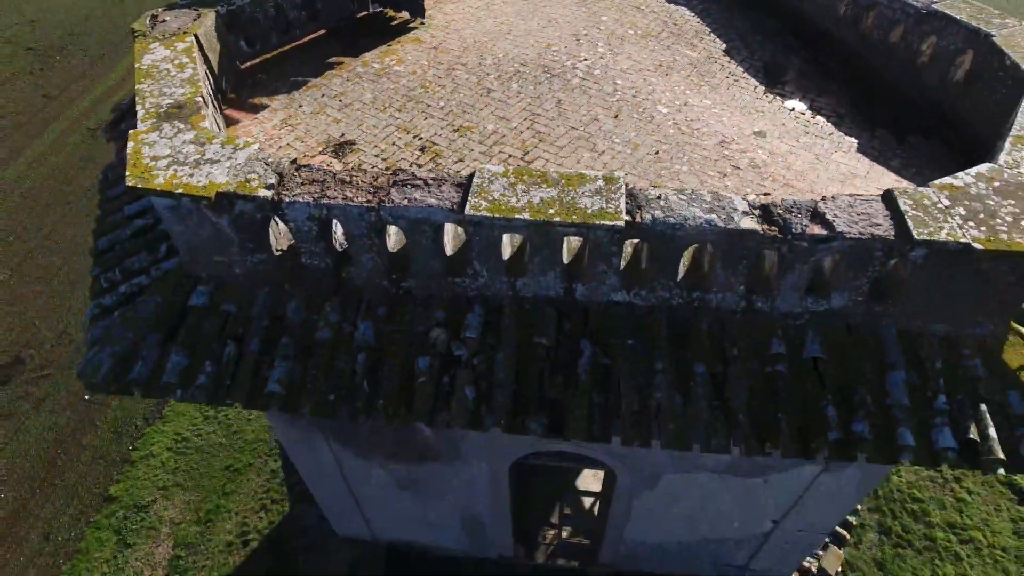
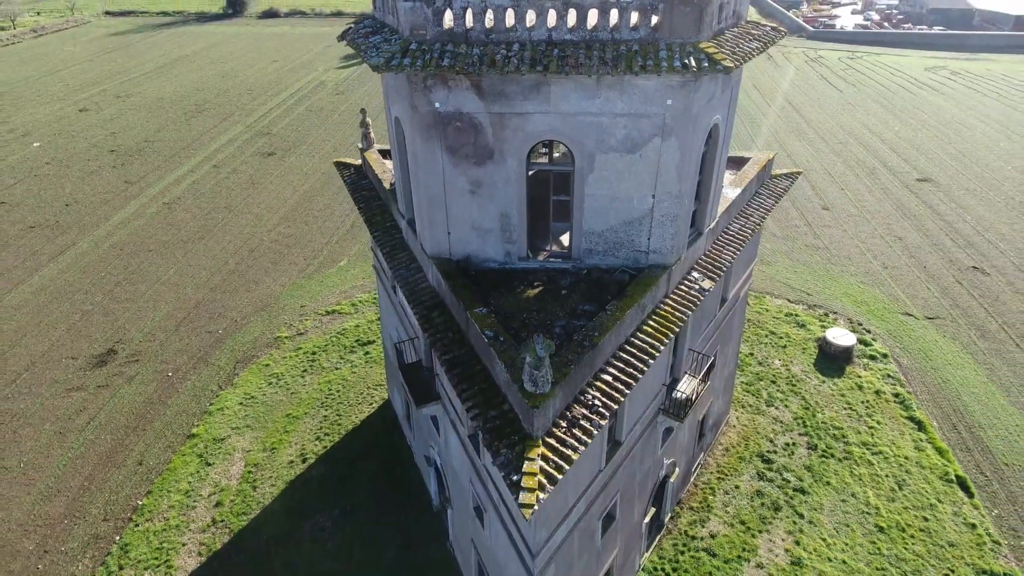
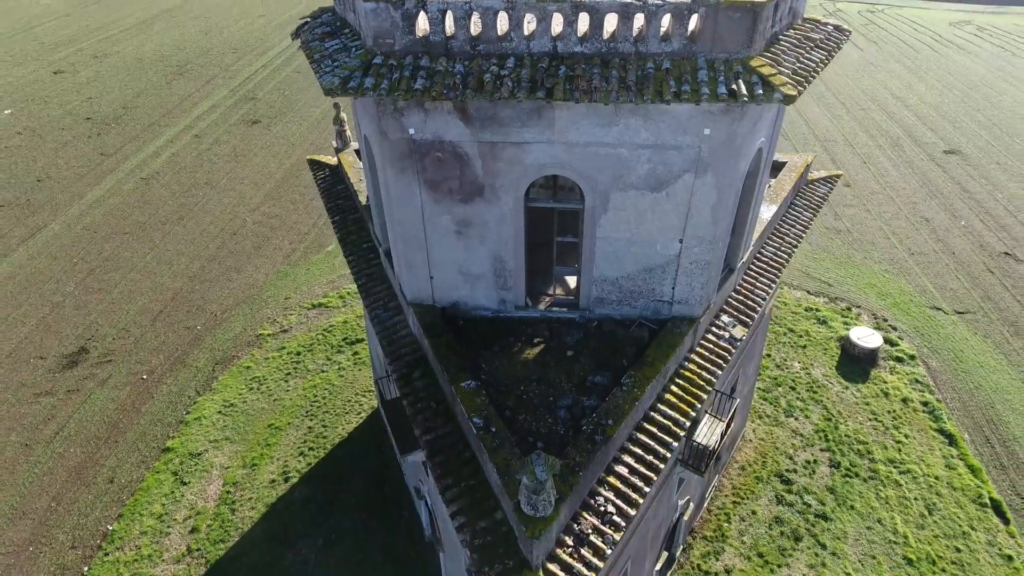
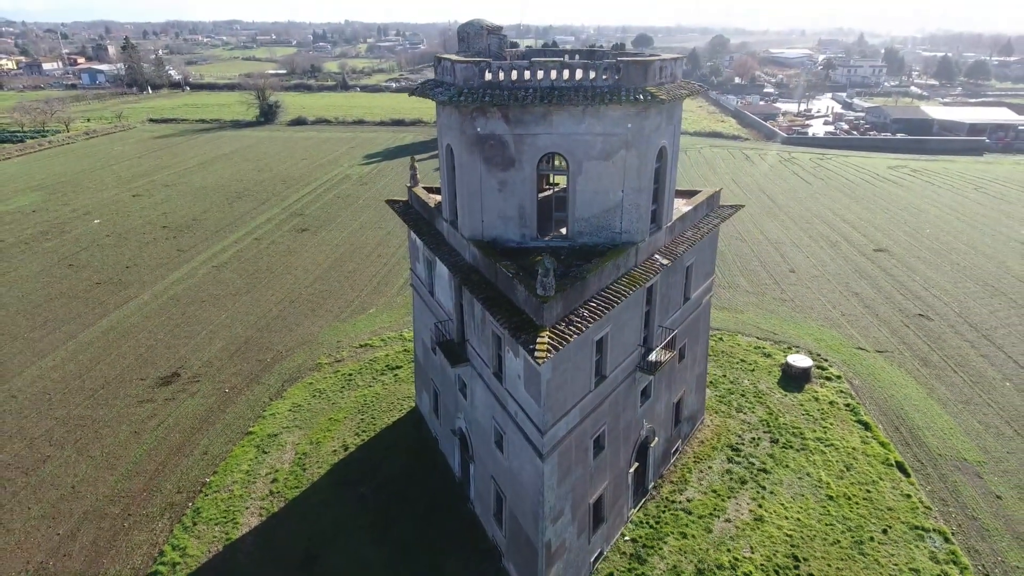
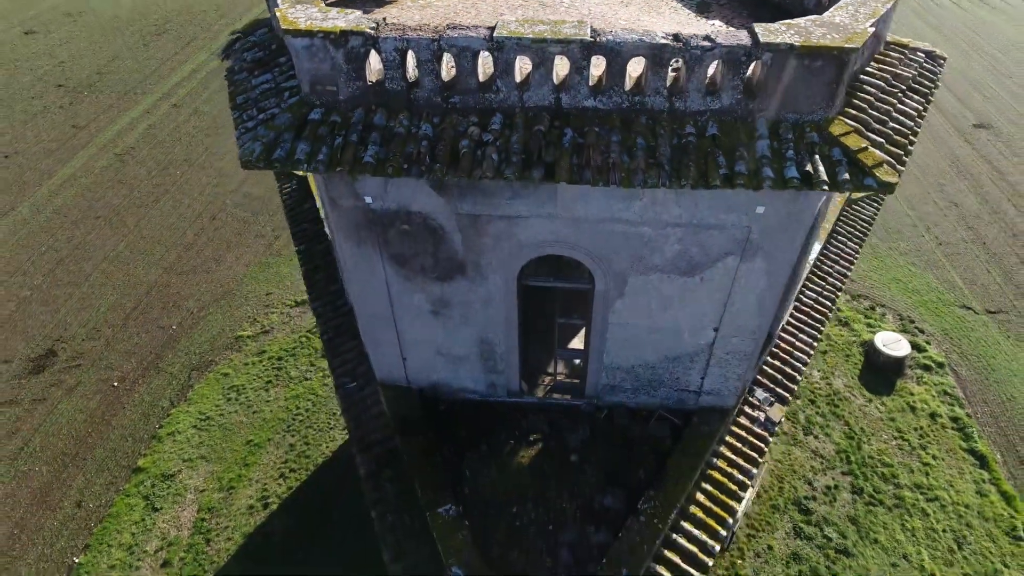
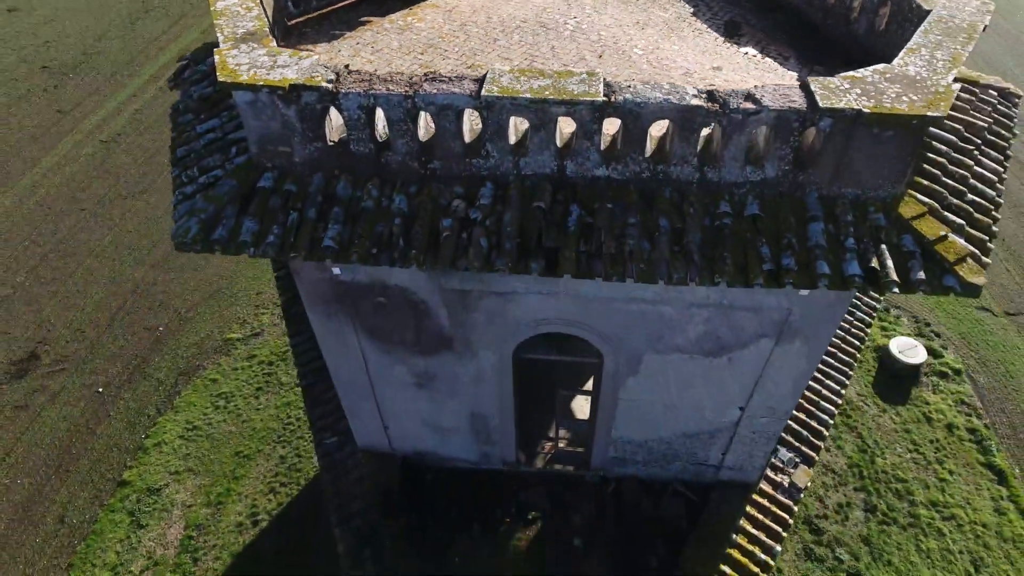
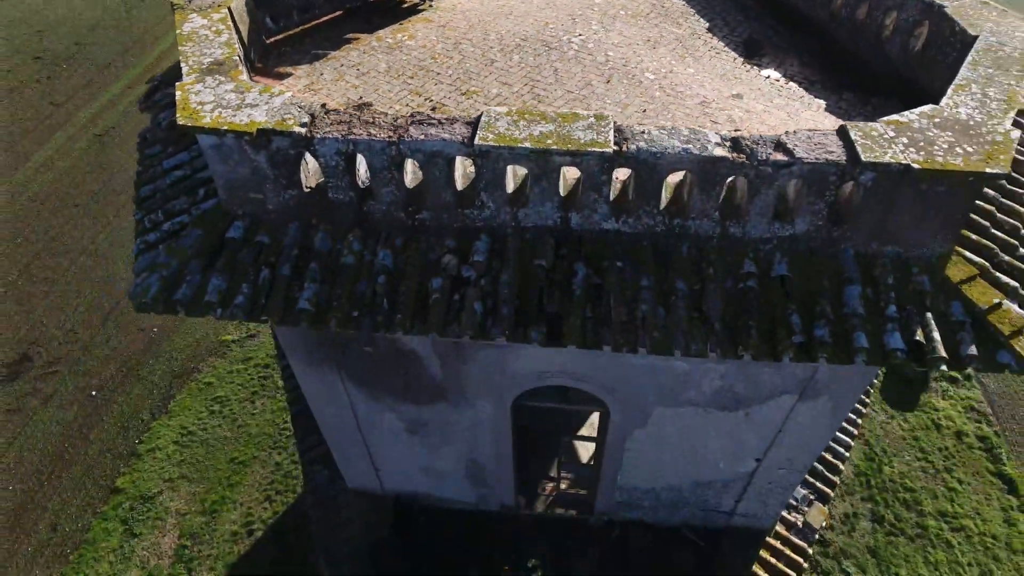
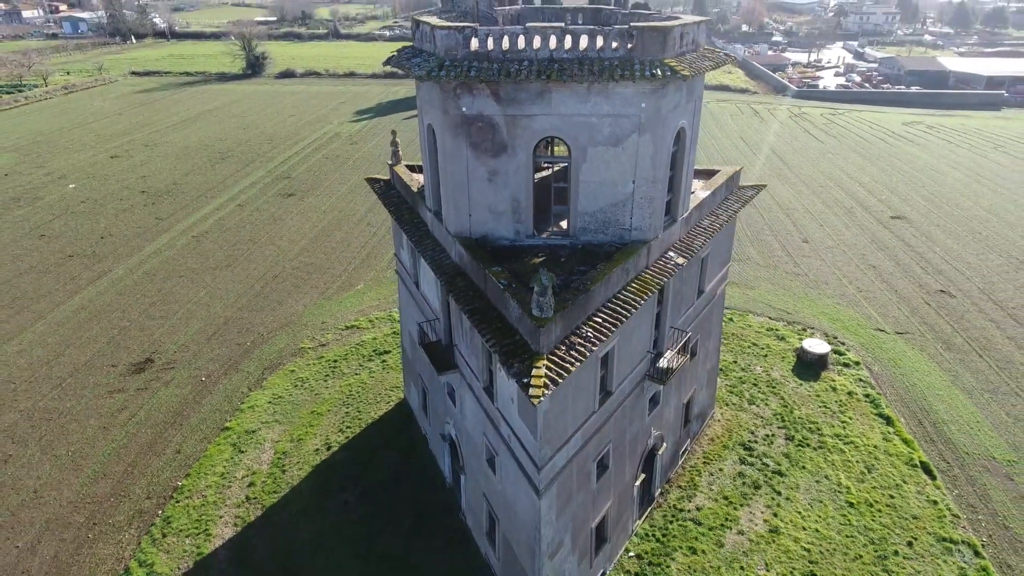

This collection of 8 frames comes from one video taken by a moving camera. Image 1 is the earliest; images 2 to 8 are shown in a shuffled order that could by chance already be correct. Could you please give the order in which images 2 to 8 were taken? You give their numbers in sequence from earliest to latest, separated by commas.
7, 6, 5, 3, 2, 8, 4
